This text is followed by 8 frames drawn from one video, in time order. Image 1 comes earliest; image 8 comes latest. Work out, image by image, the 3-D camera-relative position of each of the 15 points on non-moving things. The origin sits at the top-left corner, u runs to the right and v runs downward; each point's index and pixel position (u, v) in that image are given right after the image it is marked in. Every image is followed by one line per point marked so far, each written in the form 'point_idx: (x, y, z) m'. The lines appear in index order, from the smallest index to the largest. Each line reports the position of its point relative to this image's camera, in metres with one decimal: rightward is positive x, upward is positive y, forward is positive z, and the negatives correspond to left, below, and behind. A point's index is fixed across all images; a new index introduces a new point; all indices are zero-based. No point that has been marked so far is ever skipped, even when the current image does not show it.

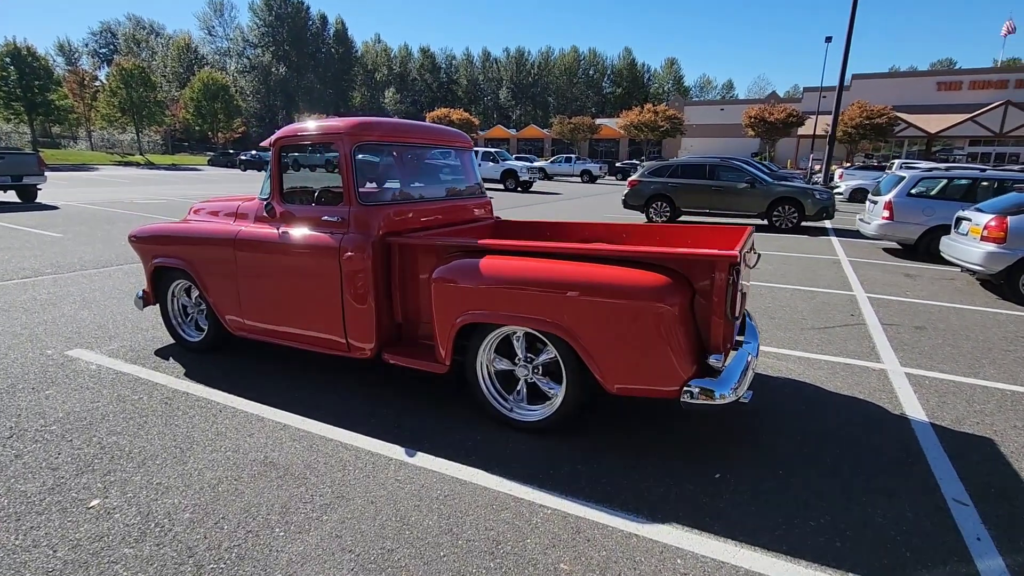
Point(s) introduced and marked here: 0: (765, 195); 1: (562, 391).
0: (+6.2, +2.3, +13.3) m
1: (+0.3, -0.6, +3.2) m
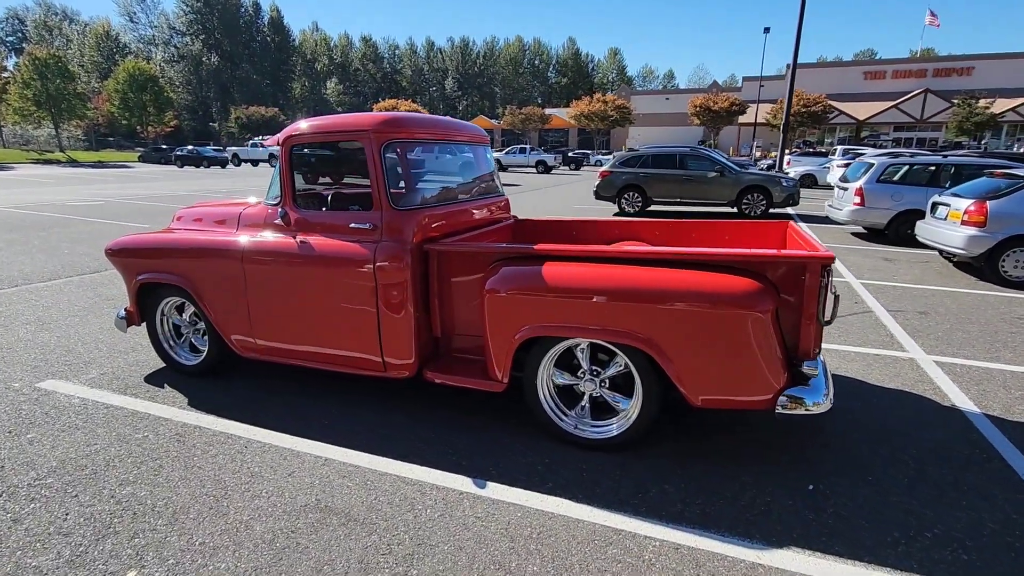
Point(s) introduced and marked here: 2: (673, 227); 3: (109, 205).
0: (+5.6, +2.6, +13.6) m
1: (+0.7, -0.6, +3.0) m
2: (+1.4, +0.5, +4.4) m
3: (-11.9, +2.4, +15.9) m
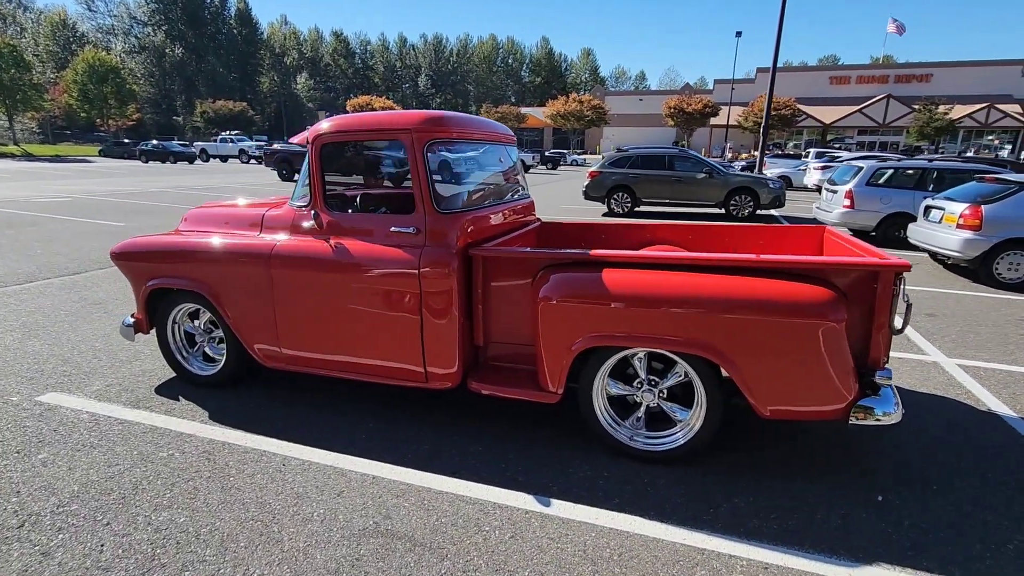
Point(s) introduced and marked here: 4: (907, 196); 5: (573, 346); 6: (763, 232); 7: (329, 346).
0: (+5.3, +2.6, +13.7) m
1: (+1.0, -0.7, +2.9) m
2: (+1.6, +0.5, +4.3) m
3: (-12.2, +2.4, +15.1) m
4: (+7.5, +1.7, +10.2) m
5: (+0.4, -0.3, +3.0) m
6: (+2.0, +0.4, +4.2) m
7: (-1.2, -0.4, +3.5) m
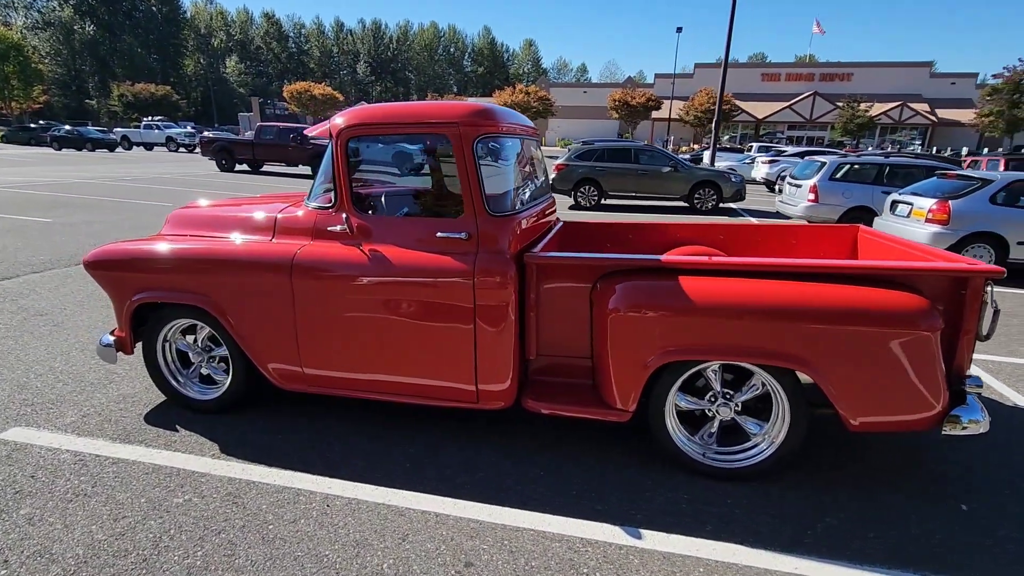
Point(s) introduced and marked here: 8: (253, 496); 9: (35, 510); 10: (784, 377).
0: (+4.5, +2.8, +13.9) m
1: (+1.4, -0.7, +2.8) m
2: (+1.8, +0.4, +4.2) m
3: (-13.1, +2.3, +13.5) m
4: (+7.0, +1.9, +10.7) m
5: (+0.7, -0.4, +2.8) m
6: (+2.2, +0.4, +4.1) m
7: (-0.9, -0.4, +3.1) m
8: (-1.3, -1.0, +2.7) m
9: (-2.2, -1.0, +2.5) m
10: (+1.4, -0.4, +2.7) m
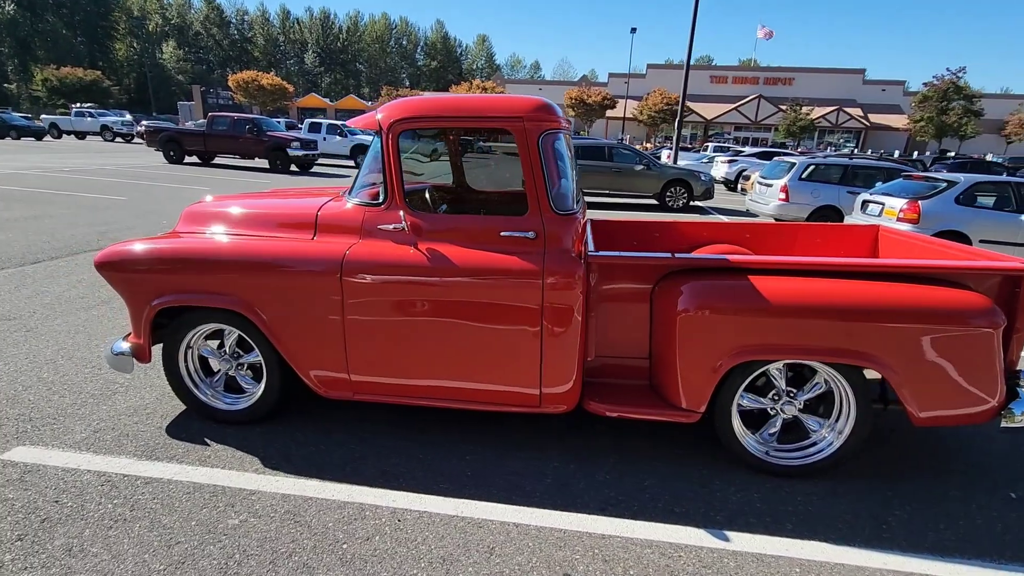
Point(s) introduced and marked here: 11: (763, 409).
0: (+3.8, +2.9, +14.2) m
1: (+1.7, -0.7, +2.8) m
2: (+2.0, +0.5, +4.3) m
3: (-13.6, +2.3, +12.2) m
4: (+6.6, +2.0, +11.2) m
5: (+1.1, -0.4, +2.7) m
6: (+2.4, +0.4, +4.2) m
7: (-0.5, -0.4, +2.9) m
8: (-0.9, -1.0, +2.5) m
9: (-1.9, -1.1, +2.3) m
10: (+1.7, -0.4, +2.7) m
11: (+1.4, -0.7, +2.9) m
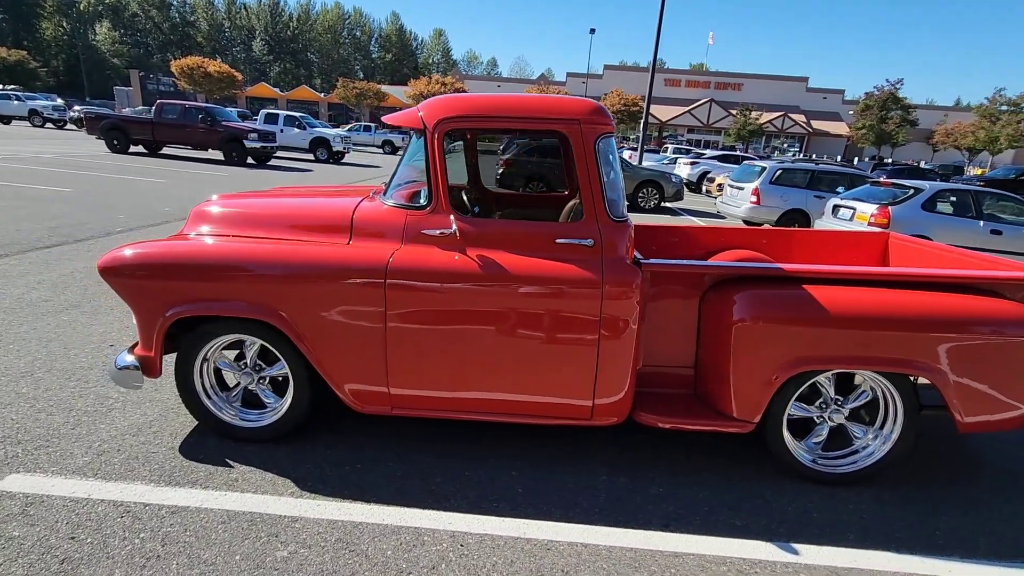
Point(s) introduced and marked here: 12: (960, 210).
0: (+3.1, +2.9, +14.3) m
1: (+2.0, -0.8, +2.9) m
2: (+2.1, +0.4, +4.4) m
3: (-14.1, +2.4, +10.9) m
4: (+6.2, +2.0, +11.6) m
5: (+1.3, -0.4, +2.7) m
6: (+2.5, +0.4, +4.3) m
7: (-0.3, -0.5, +2.8) m
8: (-0.6, -1.1, +2.3) m
9: (-1.5, -1.1, +2.0) m
10: (+2.0, -0.5, +2.8) m
11: (+1.6, -0.7, +2.9) m
12: (+7.2, +1.2, +8.6) m
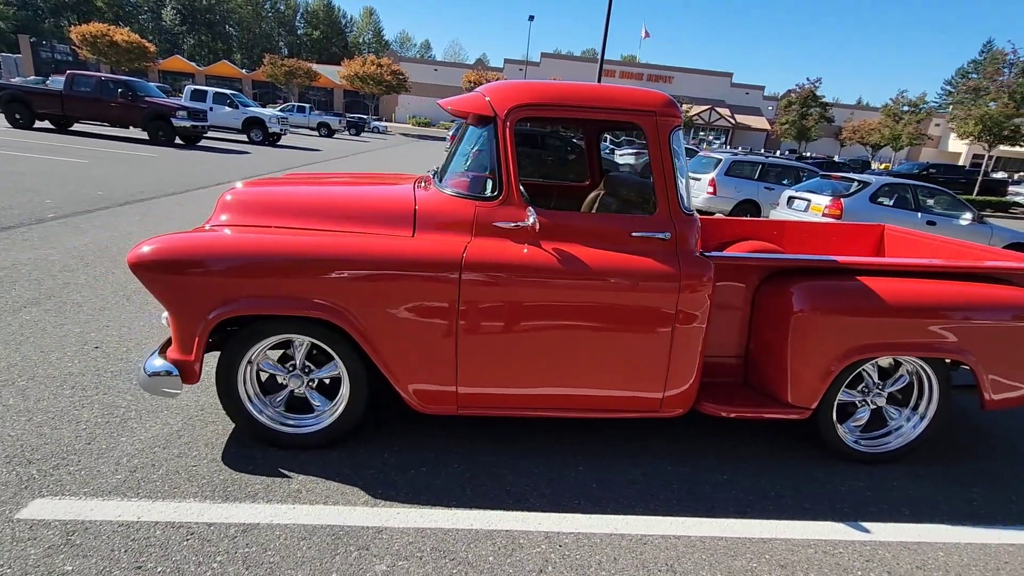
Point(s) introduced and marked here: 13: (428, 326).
0: (+2.0, +3.3, +14.5) m
1: (+2.3, -0.7, +3.1) m
2: (+2.3, +0.5, +4.6) m
3: (-14.6, +2.4, +9.0) m
4: (+5.4, +2.3, +12.2) m
5: (+1.7, -0.4, +2.9) m
6: (+2.7, +0.5, +4.5) m
7: (+0.1, -0.5, +2.7) m
8: (-0.2, -1.1, +2.2) m
9: (-1.1, -1.1, +1.8) m
10: (+2.3, -0.4, +3.0) m
11: (+1.9, -0.6, +3.1) m
12: (+6.7, +1.5, +9.4) m
13: (-0.4, -0.2, +2.6) m
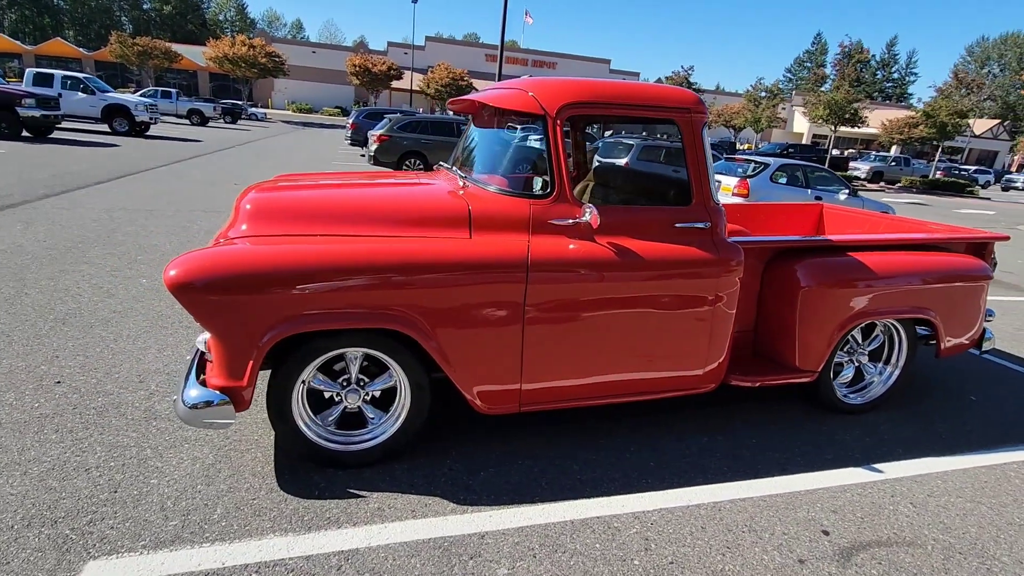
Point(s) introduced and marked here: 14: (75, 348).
0: (-0.2, +3.6, +14.6) m
1: (+2.5, -0.5, +3.6) m
2: (+2.1, +0.7, +5.0) m
3: (-15.4, +1.6, +6.1) m
4: (+3.6, +2.9, +13.0) m
5: (+1.9, -0.2, +3.2) m
6: (+2.5, +0.7, +5.1) m
7: (+0.4, -0.4, +2.8) m
8: (+0.3, -1.1, +2.3) m
9: (-0.5, -1.2, +1.7) m
10: (+2.5, -0.3, +3.5) m
11: (+2.1, -0.5, +3.5) m
12: (+5.5, +2.1, +10.6) m
13: (-0.1, -0.2, +2.6) m
14: (-3.0, -0.4, +3.7) m
